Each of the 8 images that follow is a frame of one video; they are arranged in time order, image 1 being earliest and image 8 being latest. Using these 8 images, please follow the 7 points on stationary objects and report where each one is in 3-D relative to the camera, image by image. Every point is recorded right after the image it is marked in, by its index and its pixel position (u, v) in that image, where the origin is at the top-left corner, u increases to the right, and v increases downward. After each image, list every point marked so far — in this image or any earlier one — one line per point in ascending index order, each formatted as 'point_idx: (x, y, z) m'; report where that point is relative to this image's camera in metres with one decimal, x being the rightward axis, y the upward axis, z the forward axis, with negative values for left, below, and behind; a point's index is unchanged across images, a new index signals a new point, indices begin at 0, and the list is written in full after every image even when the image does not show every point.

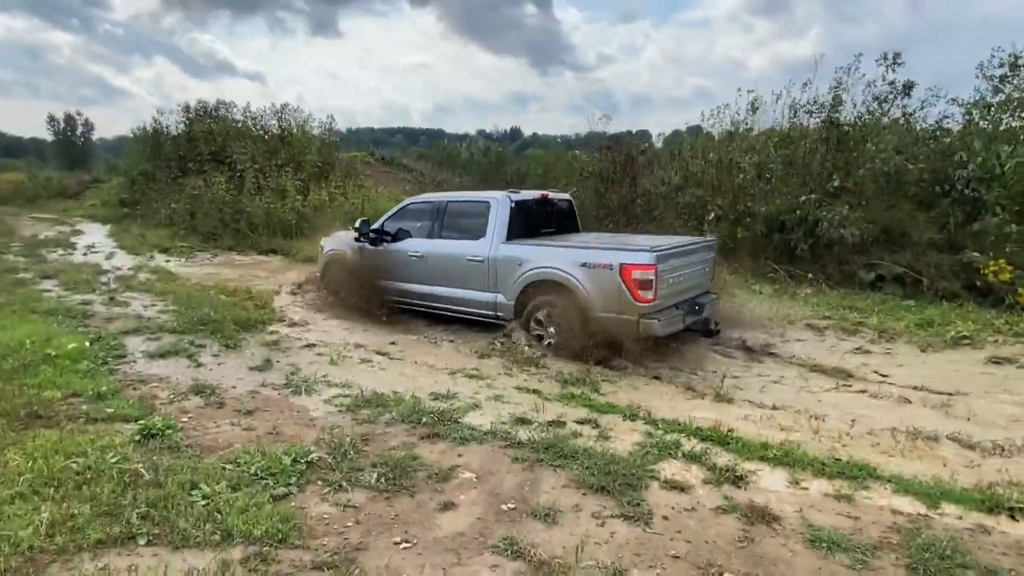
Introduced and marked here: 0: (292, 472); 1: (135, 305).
0: (-1.4, -1.2, +3.8) m
1: (-5.6, -0.2, +8.8) m
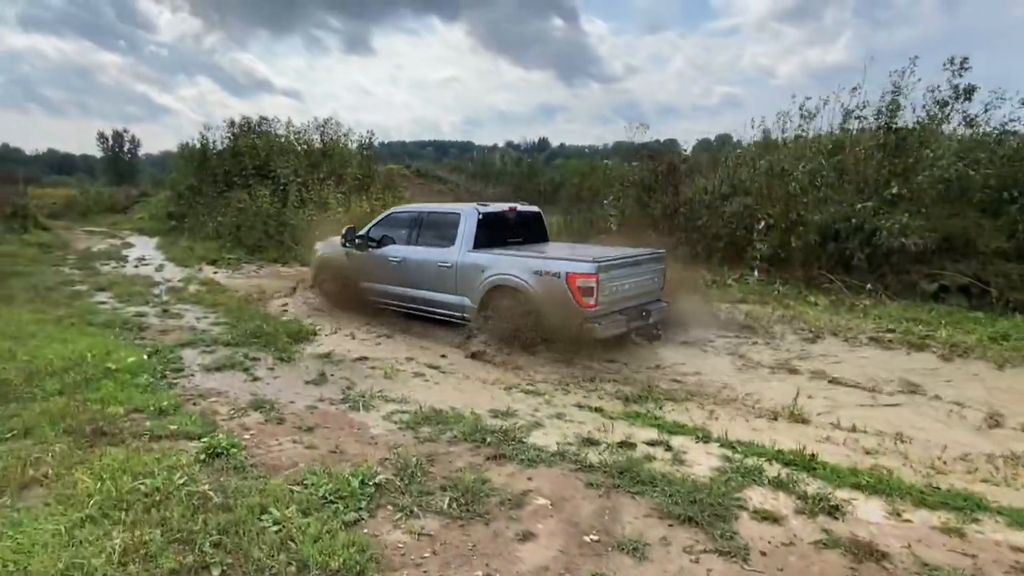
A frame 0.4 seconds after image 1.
0: (-0.9, -1.3, +3.7) m
1: (-4.8, -0.4, +8.8) m
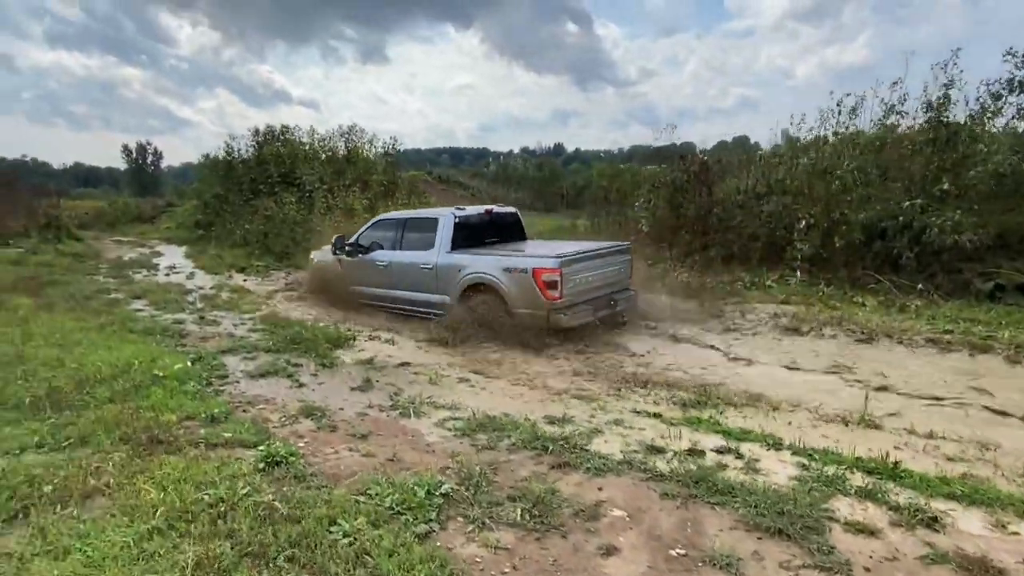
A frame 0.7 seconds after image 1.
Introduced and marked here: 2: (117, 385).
0: (-0.5, -1.3, +3.5) m
1: (-4.3, -0.5, +8.8) m
2: (-3.5, -0.9, +5.2) m
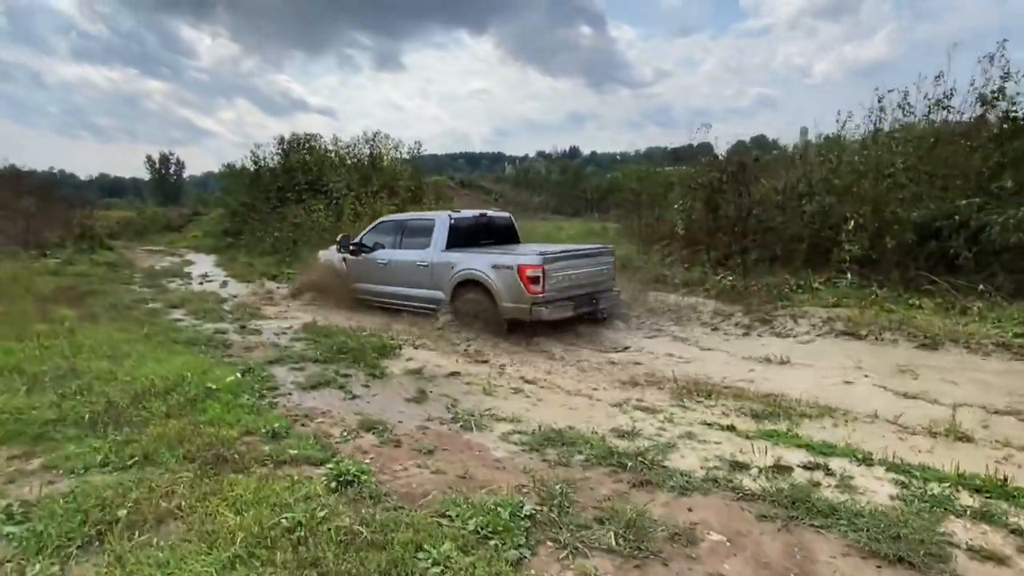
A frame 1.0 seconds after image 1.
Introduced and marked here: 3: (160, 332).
0: (0.0, -1.4, +3.3) m
1: (-3.6, -0.7, +8.7) m
2: (-2.9, -1.0, +5.1) m
3: (-4.8, -0.6, +8.1) m
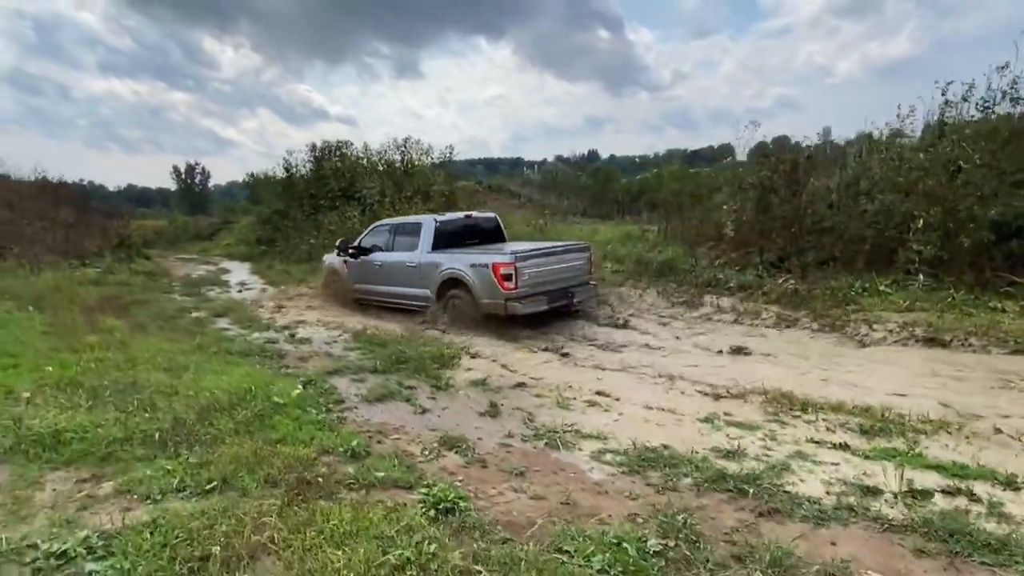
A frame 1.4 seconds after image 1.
0: (+0.7, -1.4, +2.9) m
1: (-2.8, -0.8, +8.4) m
2: (-2.2, -1.0, +4.8) m
3: (-4.0, -0.7, +7.9) m
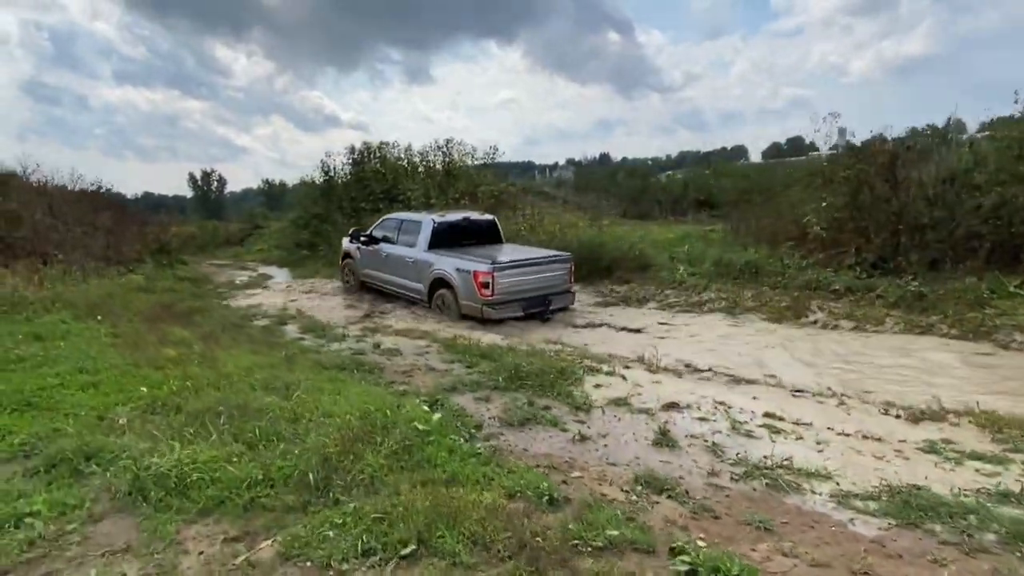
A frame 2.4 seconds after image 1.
0: (+2.0, -1.4, +2.1) m
1: (-1.3, -0.9, +7.6) m
2: (-0.9, -1.1, +4.1) m
3: (-2.6, -0.8, +7.1) m
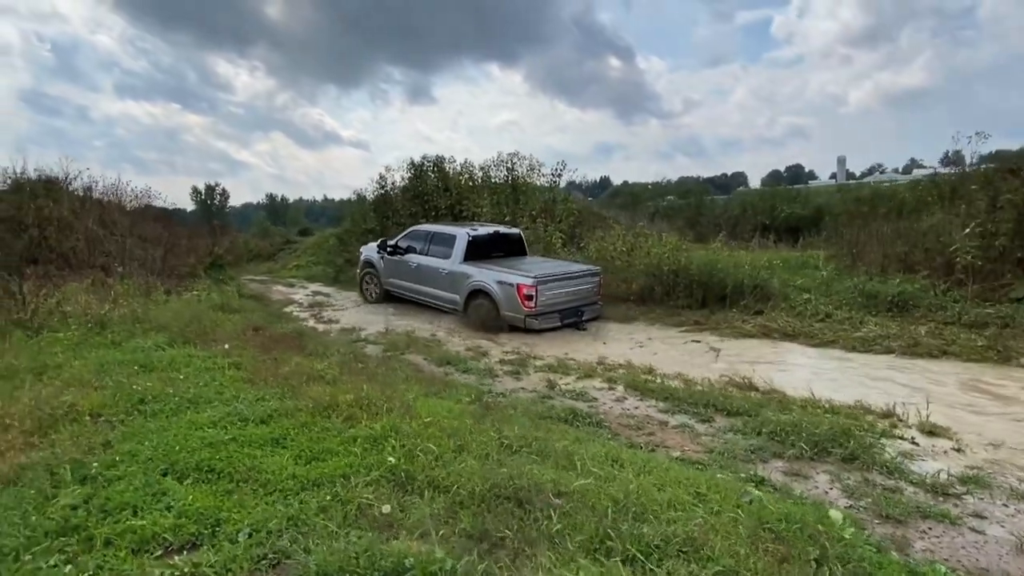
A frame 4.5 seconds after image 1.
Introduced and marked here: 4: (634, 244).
0: (+4.4, -1.6, +0.8) m
1: (+1.0, -1.2, +6.3) m
2: (+1.5, -1.3, +2.7) m
3: (-0.2, -1.1, +5.8) m
4: (+3.0, +1.1, +14.5) m
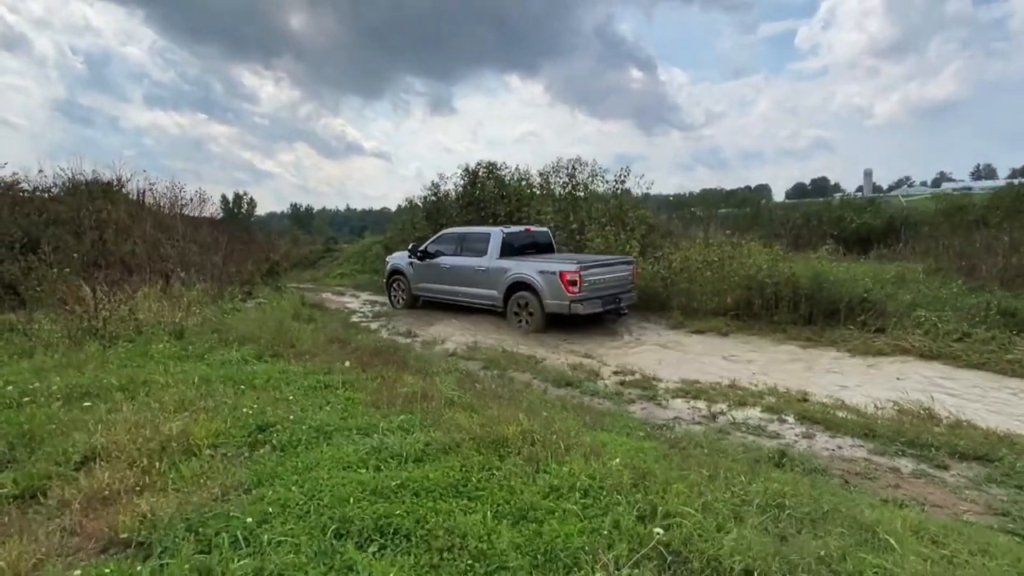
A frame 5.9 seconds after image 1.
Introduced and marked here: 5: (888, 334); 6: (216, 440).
0: (+5.7, -1.7, -0.3) m
1: (+2.5, -1.3, +5.3) m
2: (+2.9, -1.4, +1.7) m
3: (+1.3, -1.2, +4.8) m
4: (+4.8, +0.8, +13.5) m
5: (+6.5, -0.8, +10.3) m
6: (-2.3, -1.2, +4.5) m
